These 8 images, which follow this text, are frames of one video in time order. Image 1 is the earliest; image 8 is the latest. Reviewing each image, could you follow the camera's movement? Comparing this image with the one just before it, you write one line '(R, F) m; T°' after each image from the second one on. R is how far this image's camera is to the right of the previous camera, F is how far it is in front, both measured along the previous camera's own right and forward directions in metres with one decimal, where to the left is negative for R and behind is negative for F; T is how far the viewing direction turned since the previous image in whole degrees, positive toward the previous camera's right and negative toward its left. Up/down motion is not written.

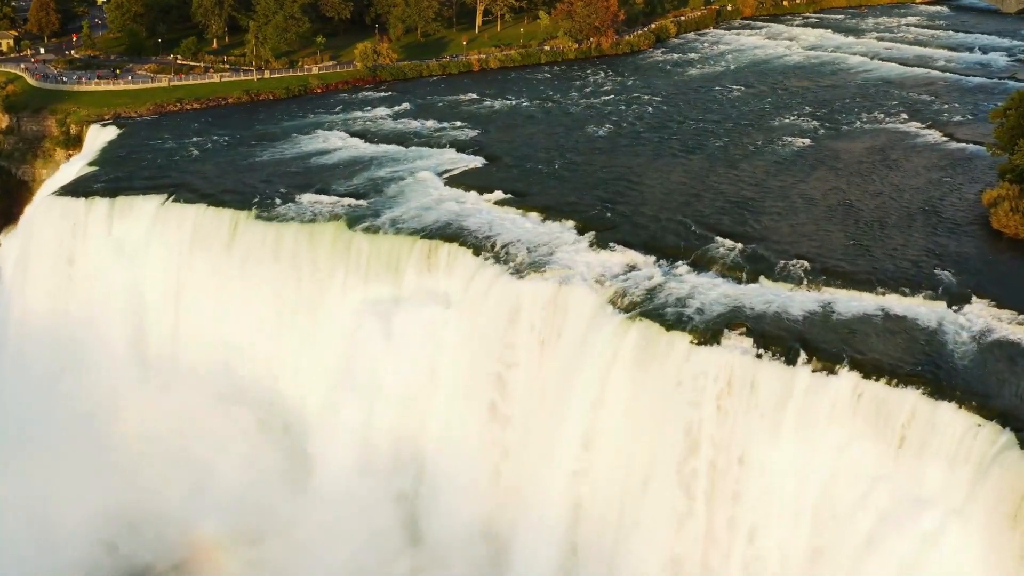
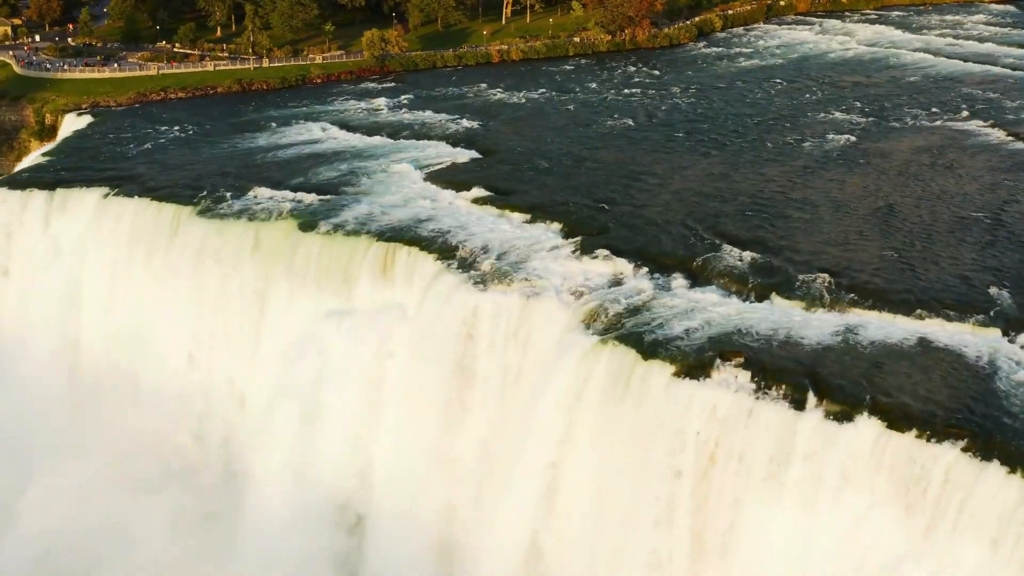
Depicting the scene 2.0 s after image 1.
(+1.3, +3.7) m; -3°
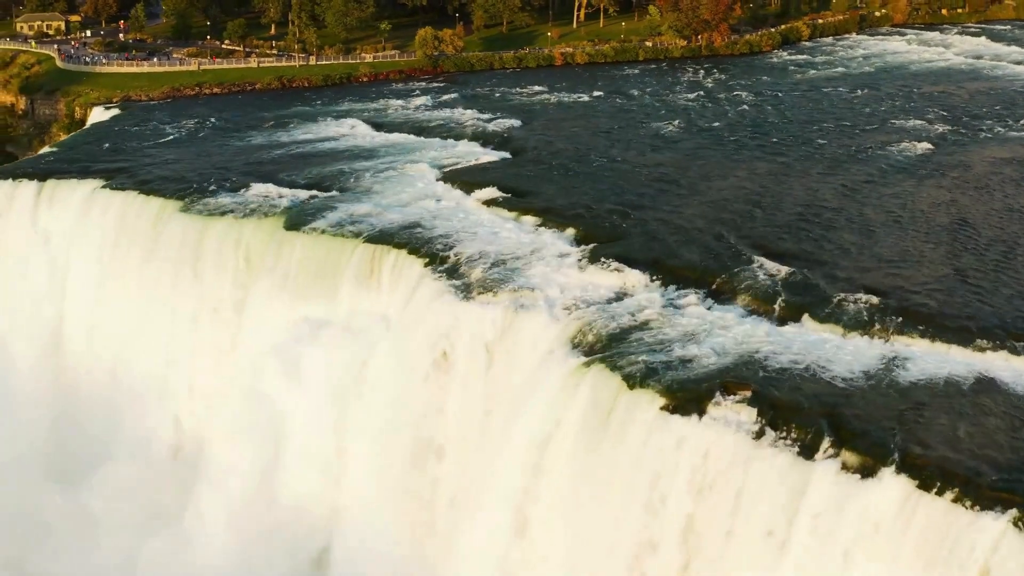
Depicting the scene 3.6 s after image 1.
(+1.2, +2.6) m; -4°
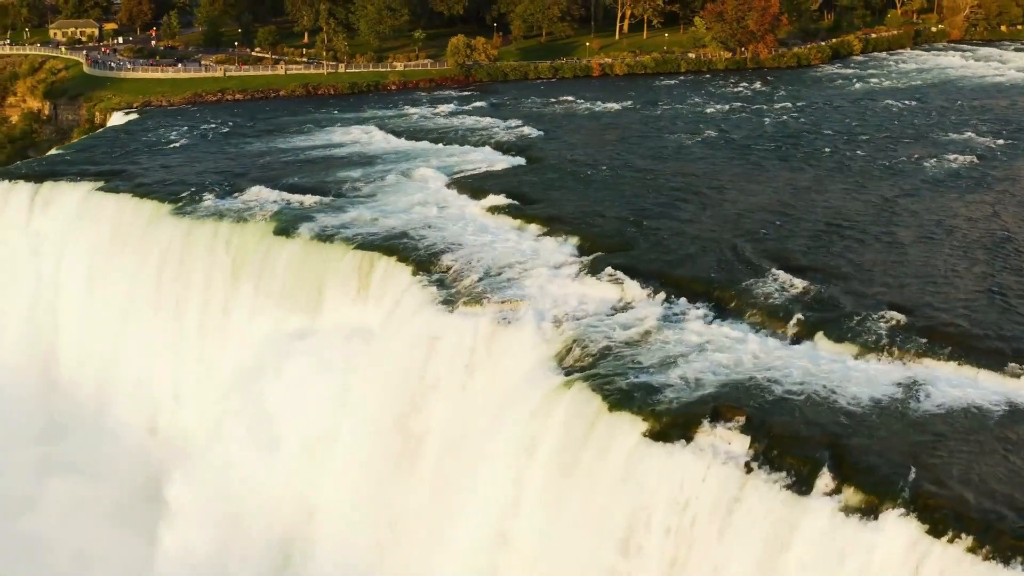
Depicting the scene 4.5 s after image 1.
(+0.7, +1.3) m; -2°
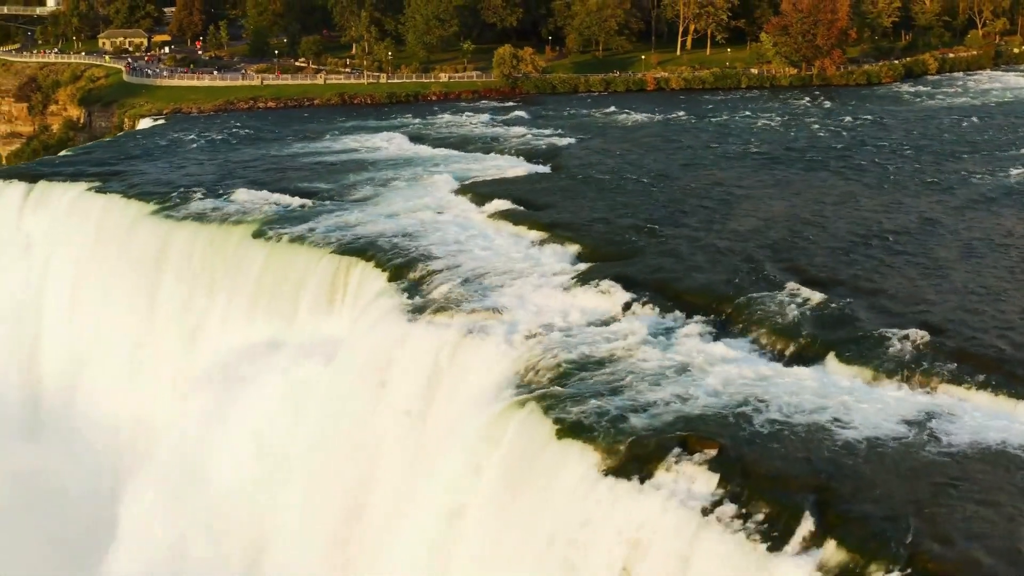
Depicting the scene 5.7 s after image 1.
(+0.9, +1.8) m; -3°
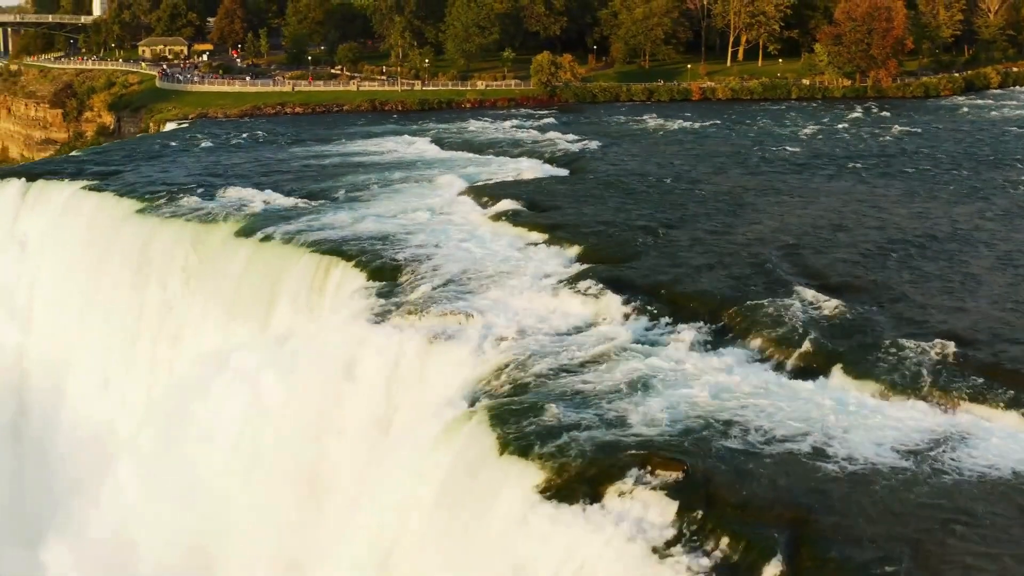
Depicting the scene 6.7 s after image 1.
(+0.7, +1.2) m; -3°
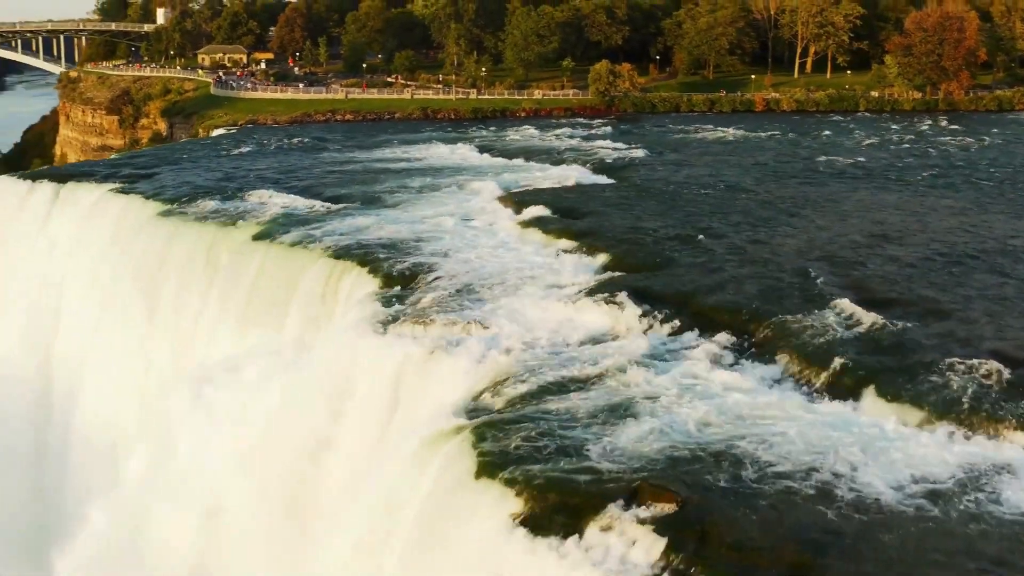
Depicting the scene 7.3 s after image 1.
(+0.4, +0.8) m; -3°
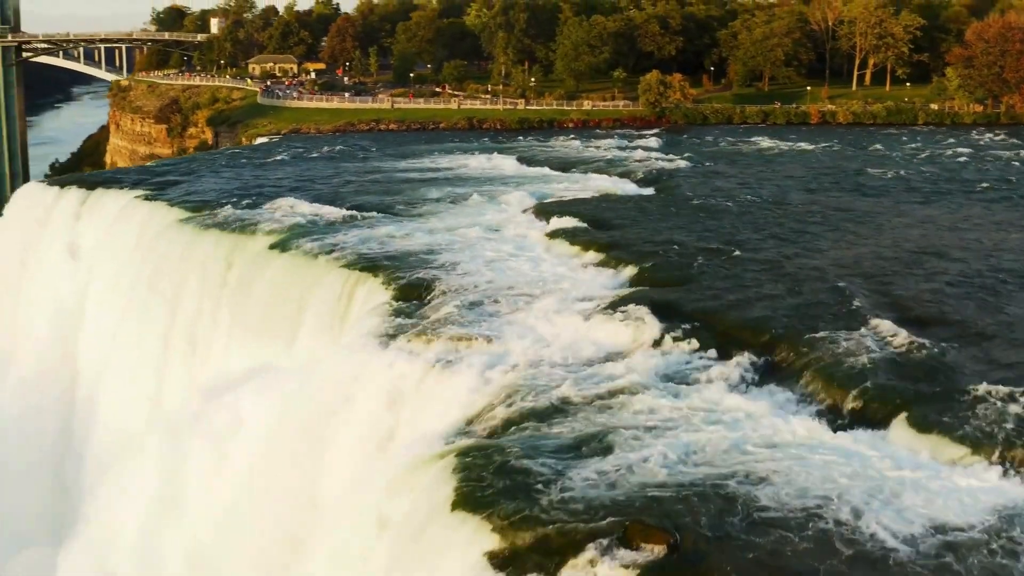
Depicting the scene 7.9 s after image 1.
(+0.3, +0.6) m; -2°
